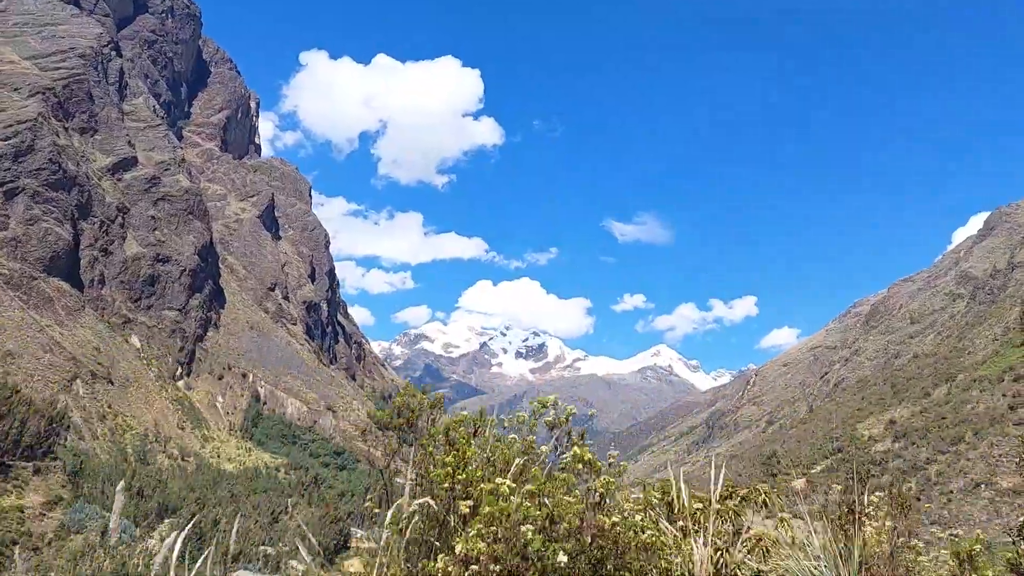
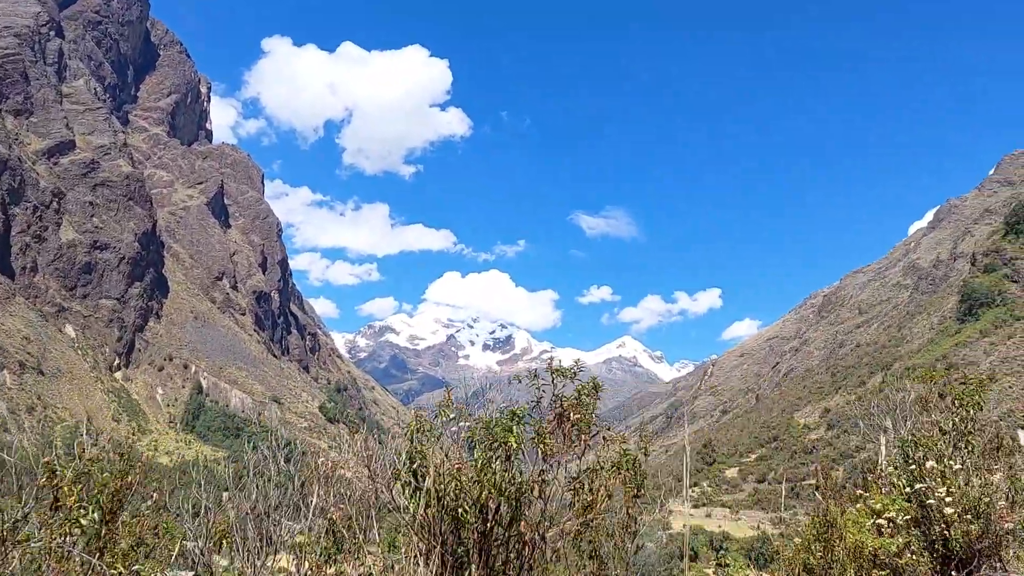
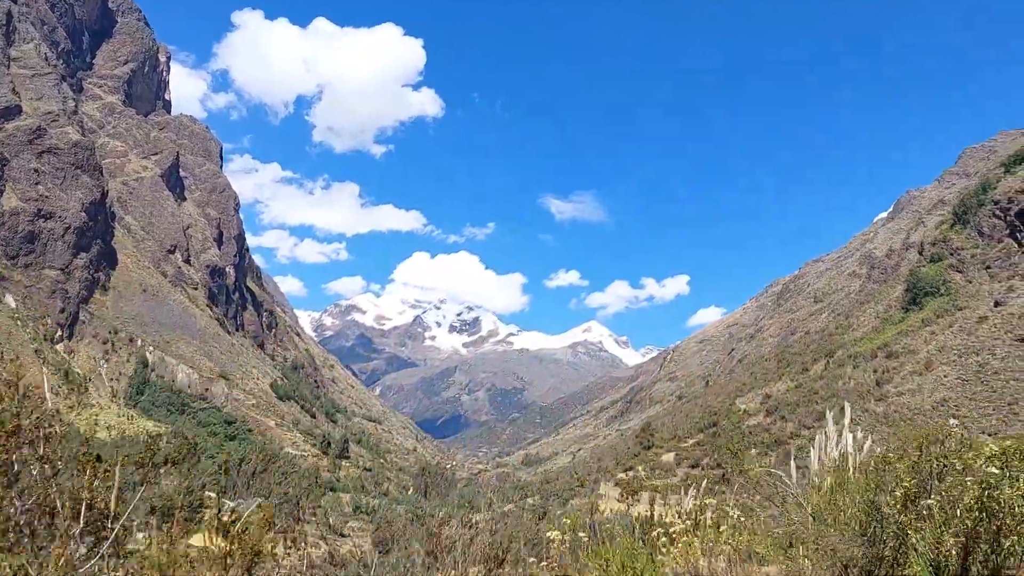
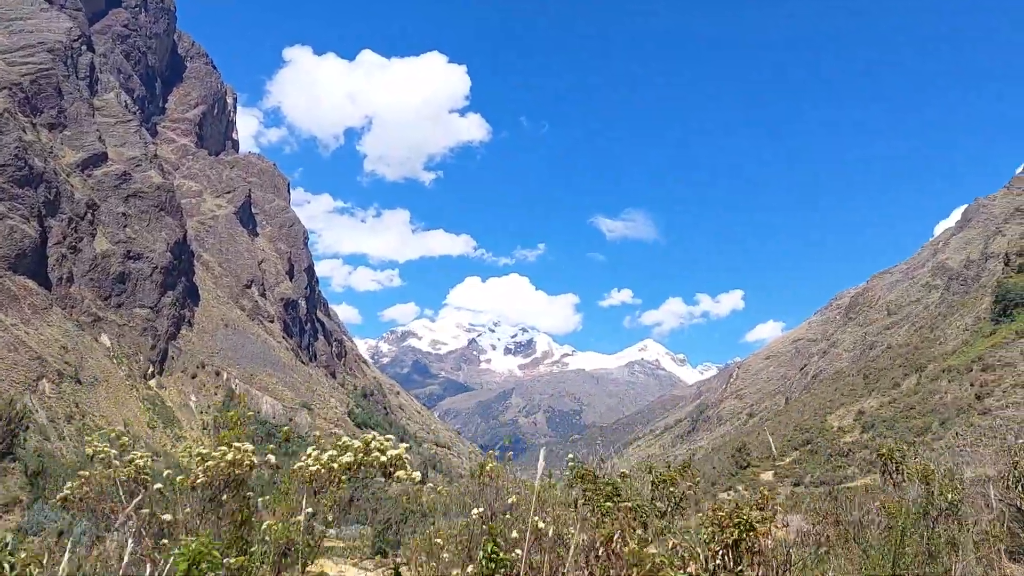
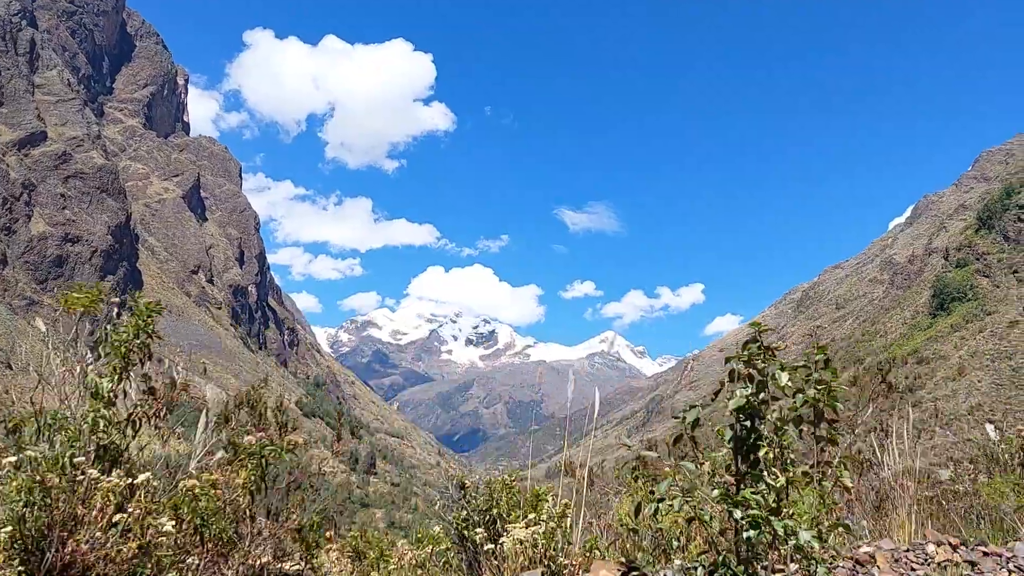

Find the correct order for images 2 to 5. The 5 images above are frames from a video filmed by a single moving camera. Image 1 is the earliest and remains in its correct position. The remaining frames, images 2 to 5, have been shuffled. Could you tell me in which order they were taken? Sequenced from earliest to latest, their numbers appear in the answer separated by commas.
4, 2, 5, 3
